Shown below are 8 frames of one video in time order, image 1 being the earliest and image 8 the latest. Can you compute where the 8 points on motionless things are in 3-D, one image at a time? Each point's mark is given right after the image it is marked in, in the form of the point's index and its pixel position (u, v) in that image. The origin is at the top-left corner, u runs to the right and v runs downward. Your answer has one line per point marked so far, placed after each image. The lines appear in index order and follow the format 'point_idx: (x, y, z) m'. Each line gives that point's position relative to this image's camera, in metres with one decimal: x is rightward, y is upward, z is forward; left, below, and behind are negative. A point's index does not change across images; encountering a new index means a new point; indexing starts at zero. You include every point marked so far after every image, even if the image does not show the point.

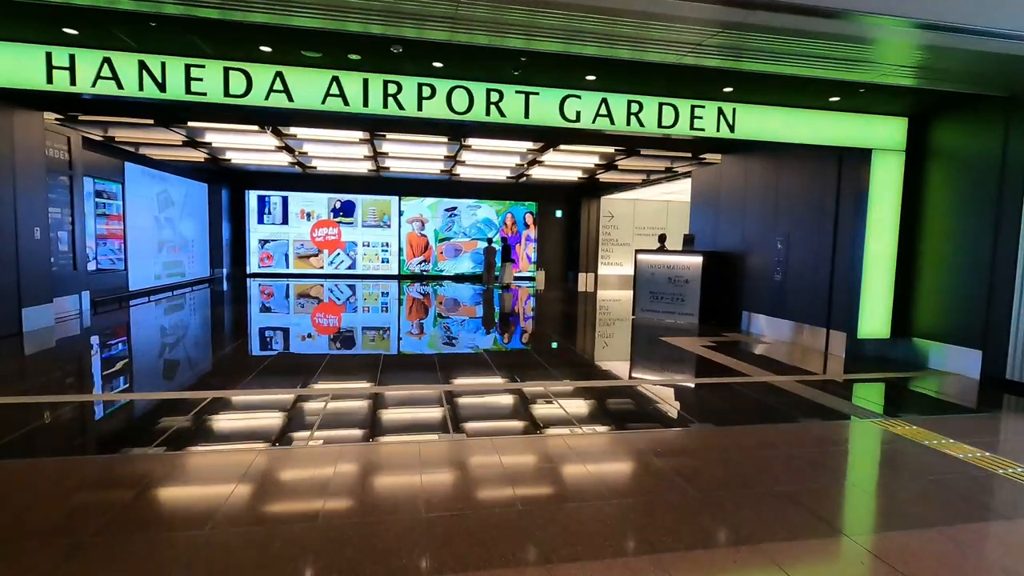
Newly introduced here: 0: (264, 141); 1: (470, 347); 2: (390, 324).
0: (-4.2, +2.5, +9.1) m
1: (-0.8, -0.9, +9.2) m
2: (-2.4, -0.6, +10.6) m
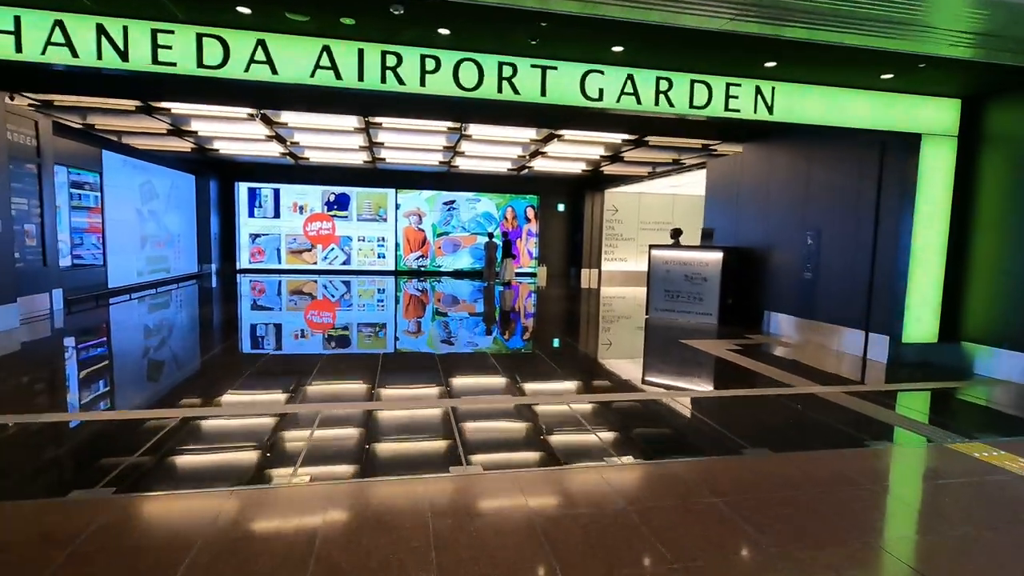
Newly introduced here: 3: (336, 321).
0: (-4.1, +2.5, +8.6) m
1: (-0.7, -0.9, +8.8) m
2: (-2.3, -0.6, +10.1) m
3: (-3.2, -0.6, +10.0) m
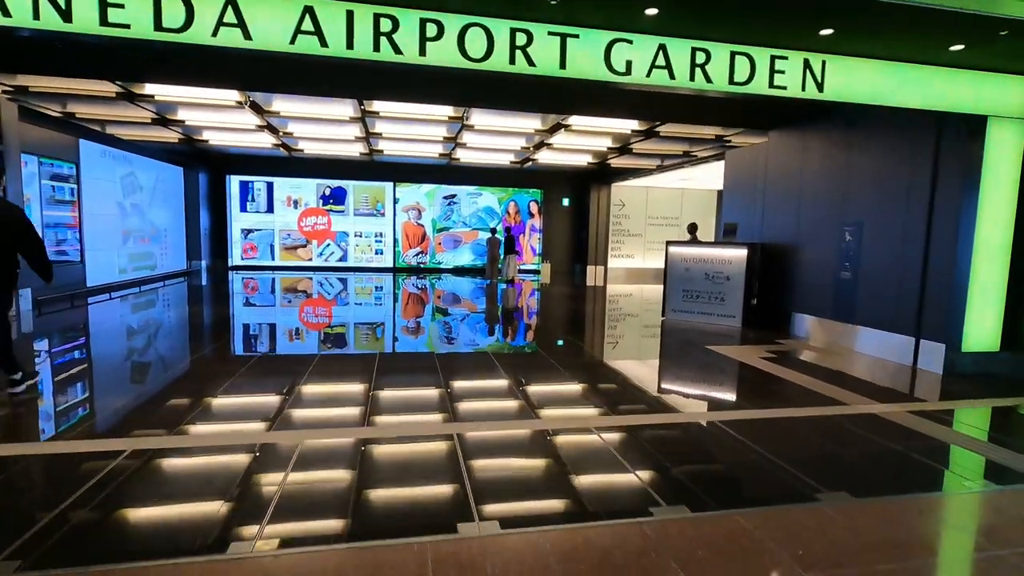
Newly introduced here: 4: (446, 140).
0: (-4.1, +2.6, +8.2) m
1: (-0.7, -0.9, +8.3) m
2: (-2.3, -0.5, +9.7) m
3: (-3.2, -0.5, +9.6) m
4: (-1.1, +2.6, +9.4) m
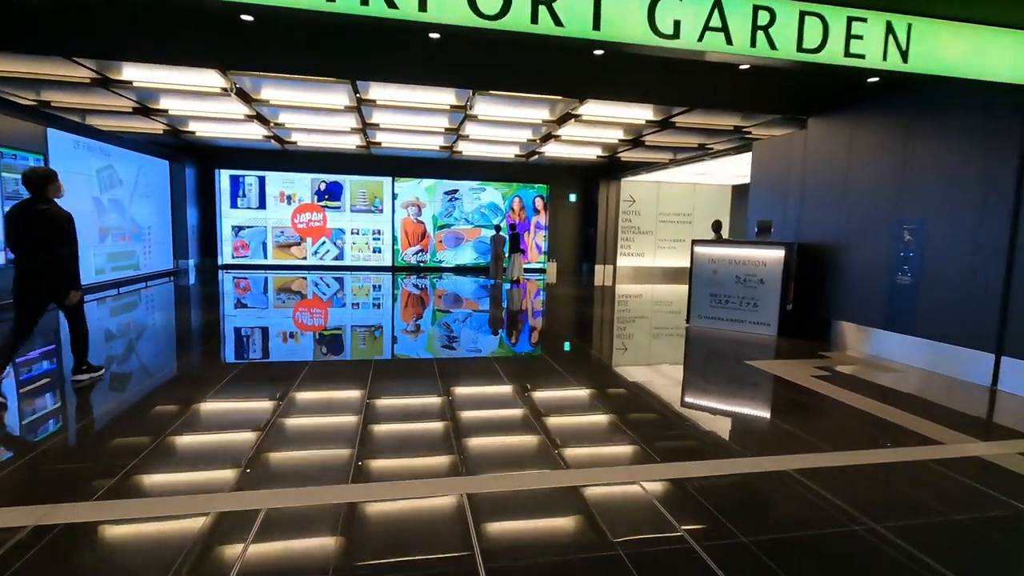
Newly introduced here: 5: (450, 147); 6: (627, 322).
0: (-4.0, +2.5, +7.6) m
1: (-0.6, -0.9, +7.8) m
2: (-2.2, -0.5, +9.2) m
3: (-3.1, -0.5, +9.1) m
4: (-1.1, +2.6, +8.9) m
5: (-1.2, +2.7, +10.4) m
6: (+2.1, -0.6, +9.8) m
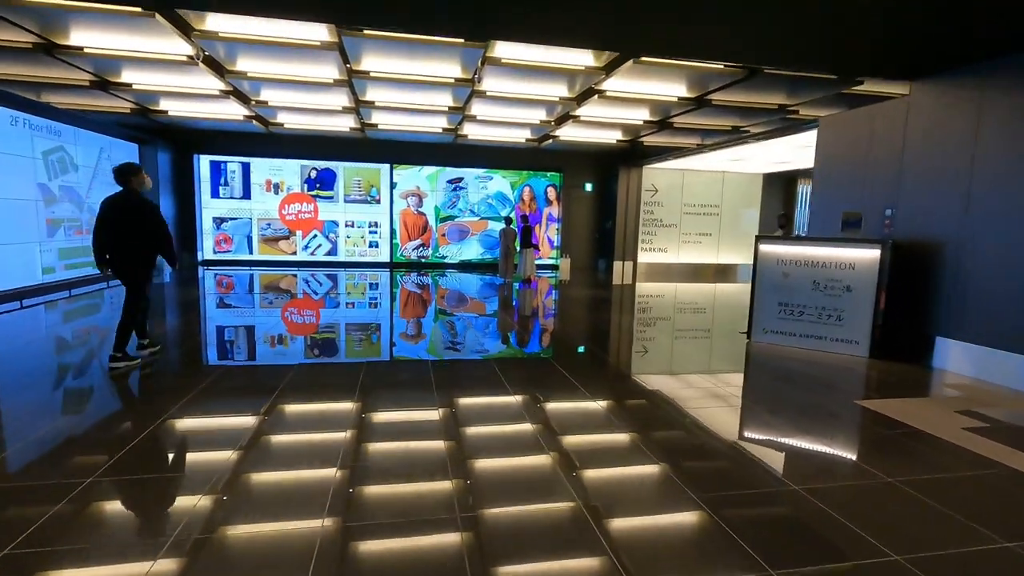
0: (-3.8, +2.5, +6.7) m
1: (-0.4, -0.9, +6.9) m
2: (-2.0, -0.5, +8.3) m
3: (-2.9, -0.5, +8.2) m
4: (-0.9, +2.6, +7.9) m
5: (-1.0, +2.7, +9.4) m
6: (+2.2, -0.6, +8.9) m
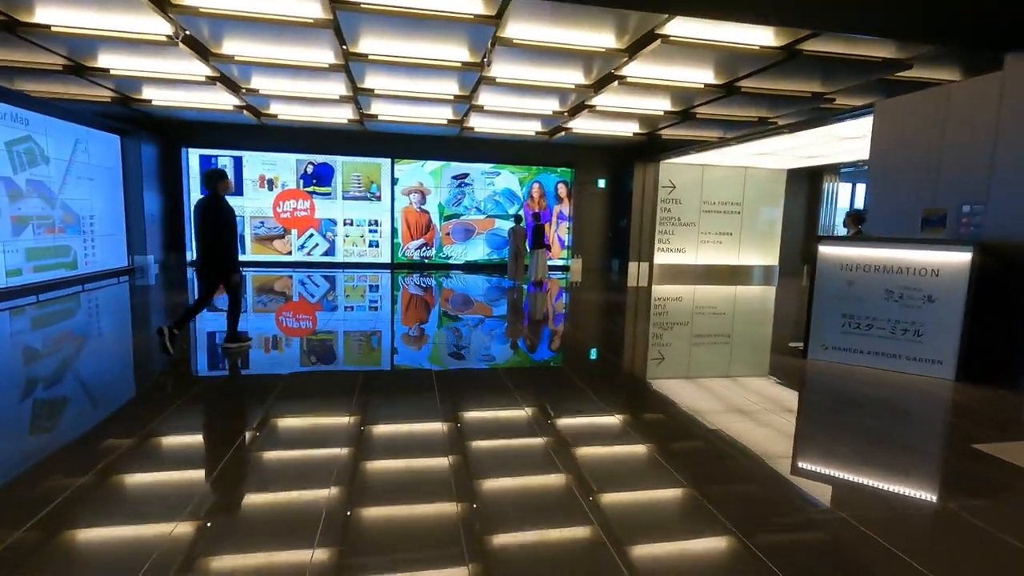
0: (-3.7, +2.5, +6.1) m
1: (-0.3, -0.9, +6.4) m
2: (-1.9, -0.6, +7.8) m
3: (-2.8, -0.5, +7.6) m
4: (-0.7, +2.5, +7.4) m
5: (-0.9, +2.7, +8.8) m
6: (+2.4, -0.6, +8.4) m
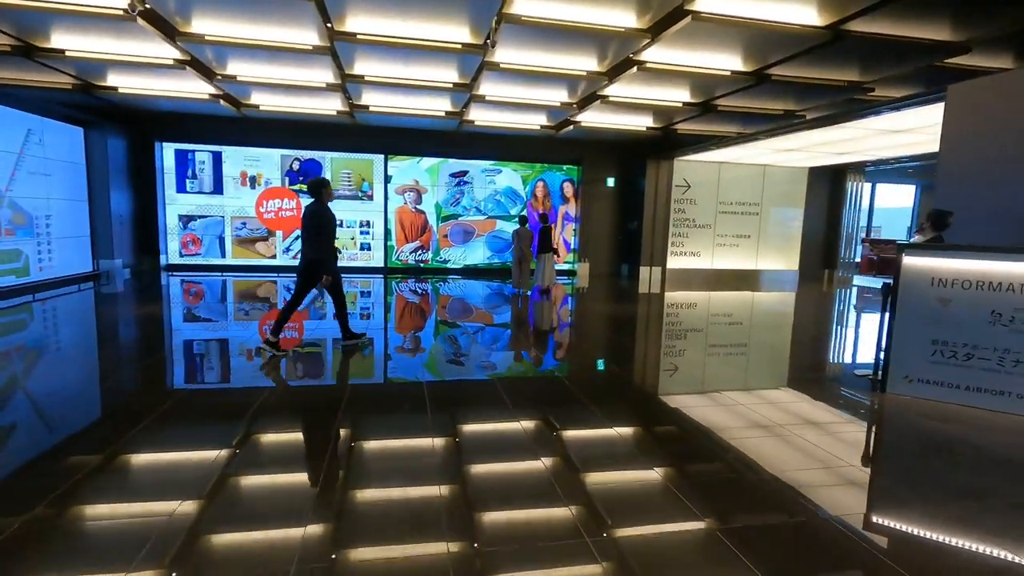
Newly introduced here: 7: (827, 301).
0: (-3.6, +2.4, +5.5) m
1: (-0.2, -1.0, +5.7) m
2: (-1.8, -0.7, +7.1) m
3: (-2.8, -0.6, +7.0) m
4: (-0.7, +2.4, +6.7) m
5: (-0.8, +2.6, +8.2) m
6: (+2.4, -0.7, +7.7) m
7: (+5.9, -0.3, +10.1) m
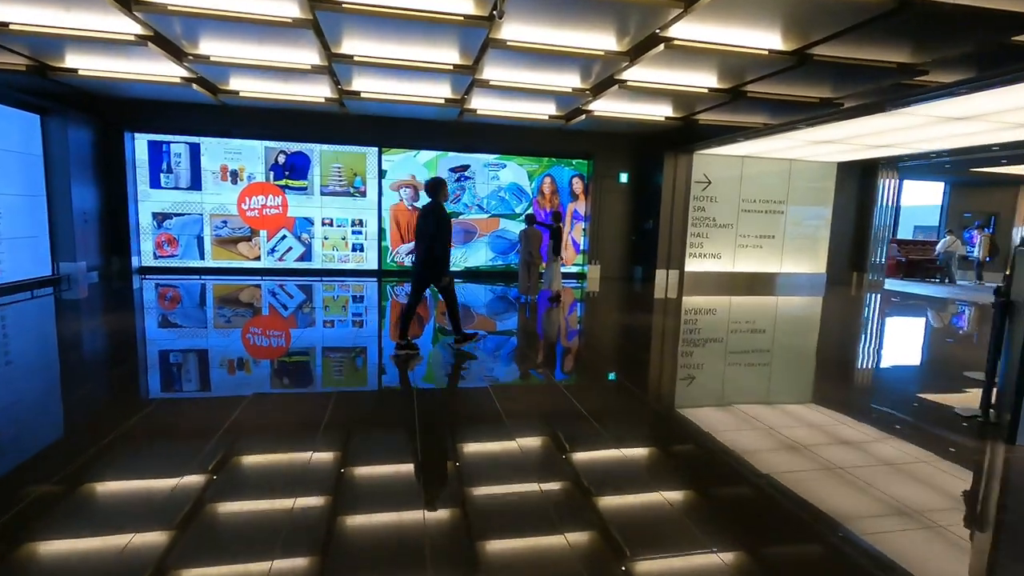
0: (-3.5, +2.3, +4.8) m
1: (-0.2, -1.1, +5.1) m
2: (-1.8, -0.7, +6.5) m
3: (-2.7, -0.7, +6.3) m
4: (-0.6, +2.4, +6.1) m
5: (-0.7, +2.5, +7.5) m
6: (+2.5, -0.8, +7.1) m
7: (+6.0, -0.3, +9.5) m
